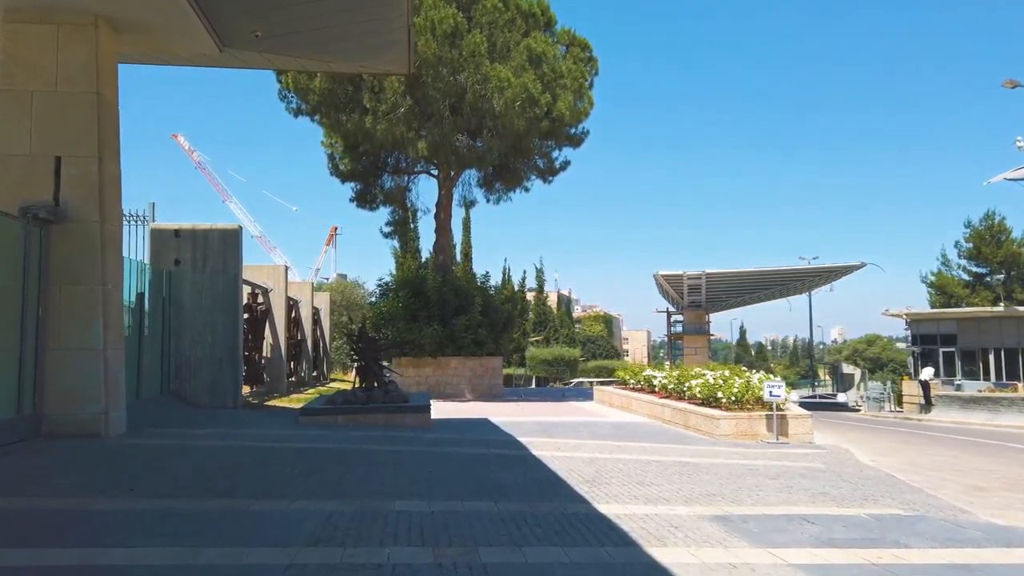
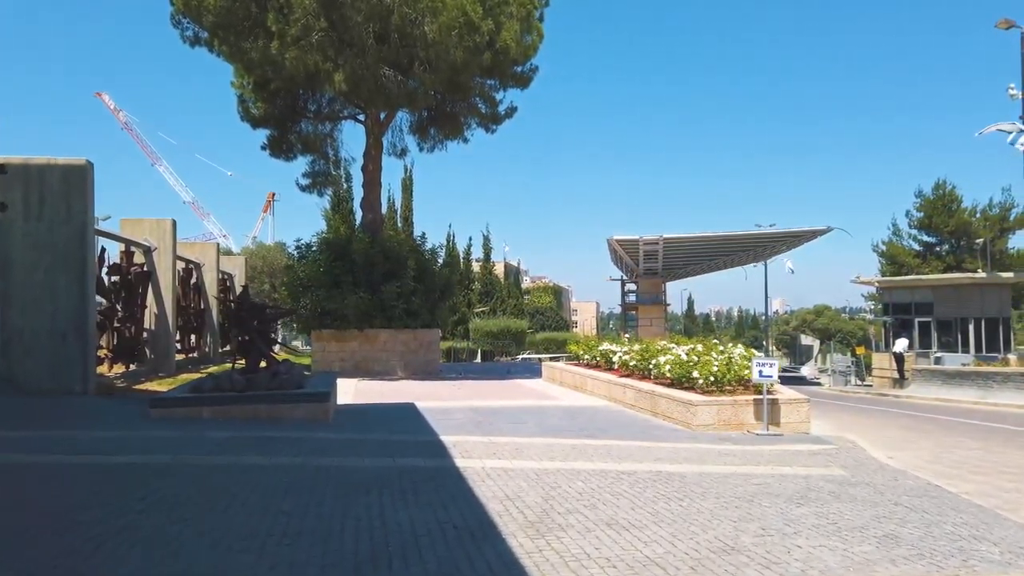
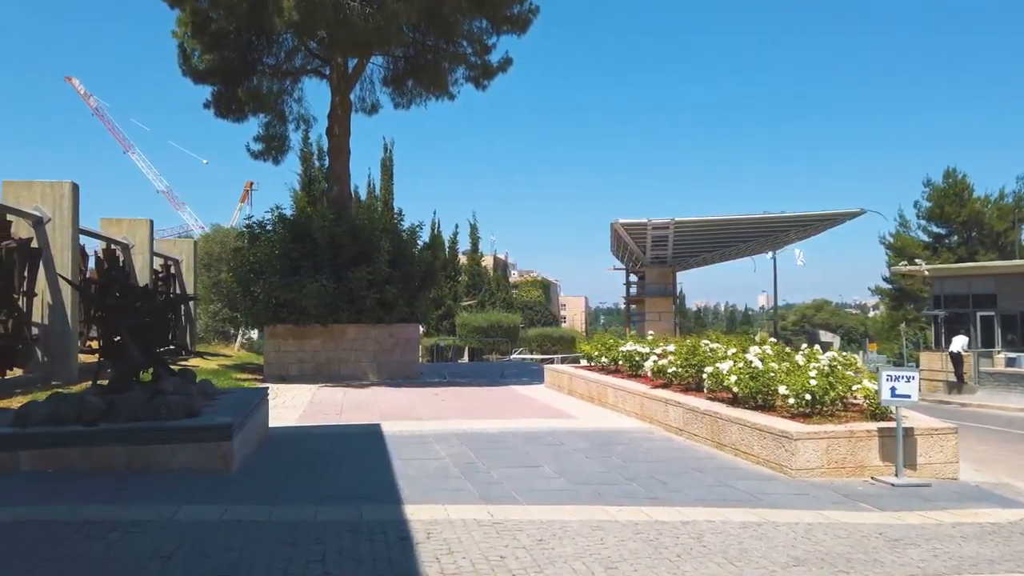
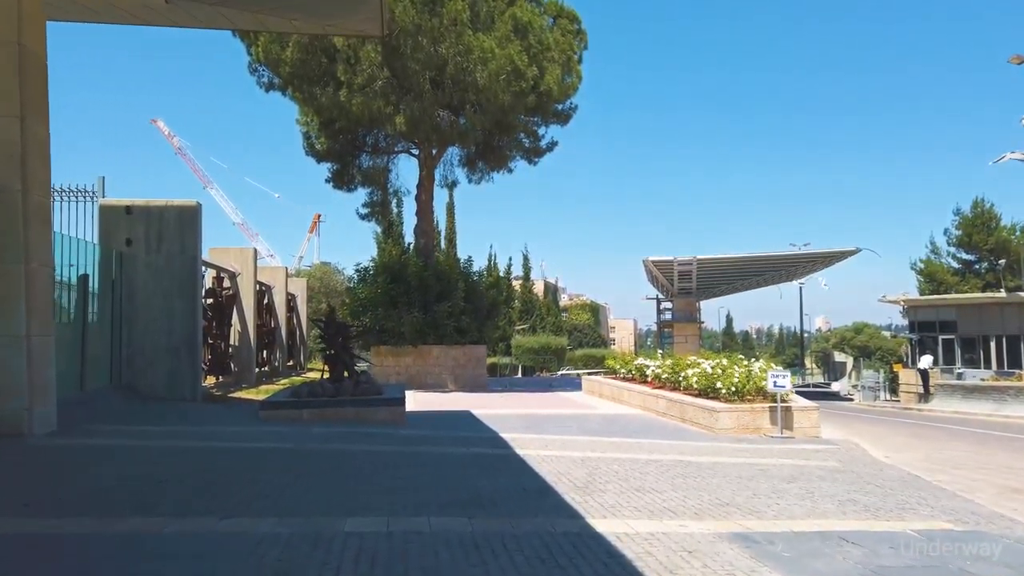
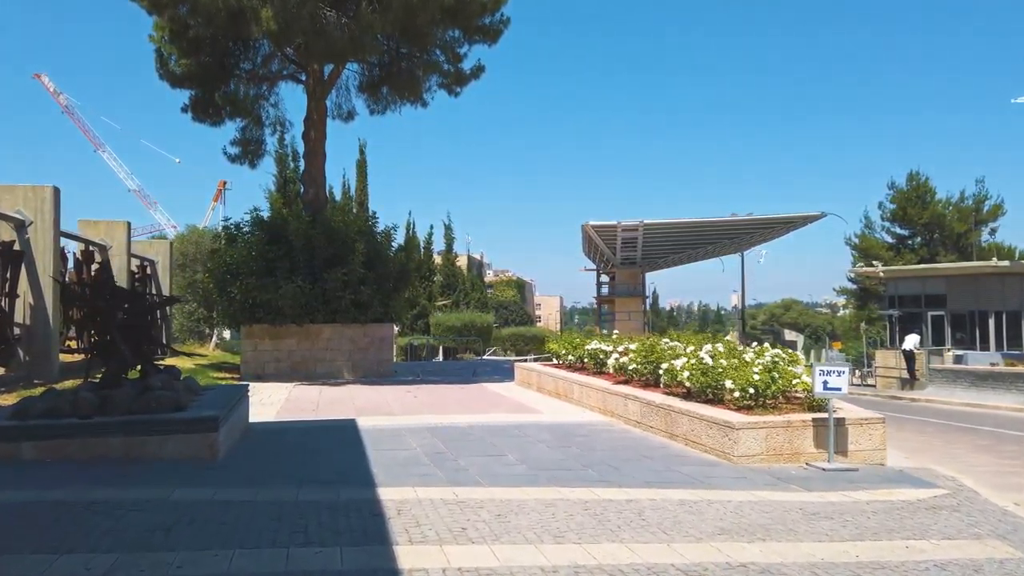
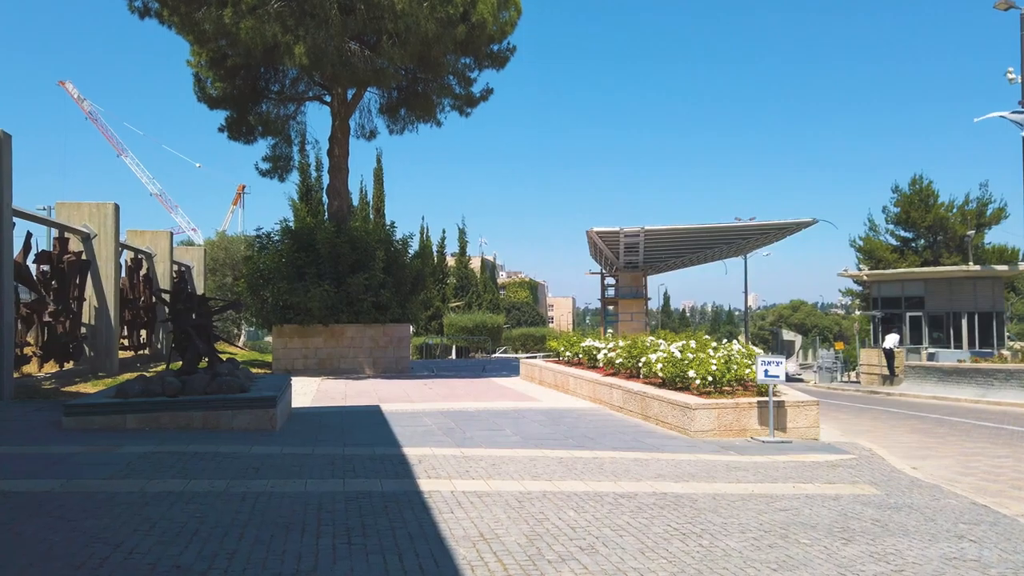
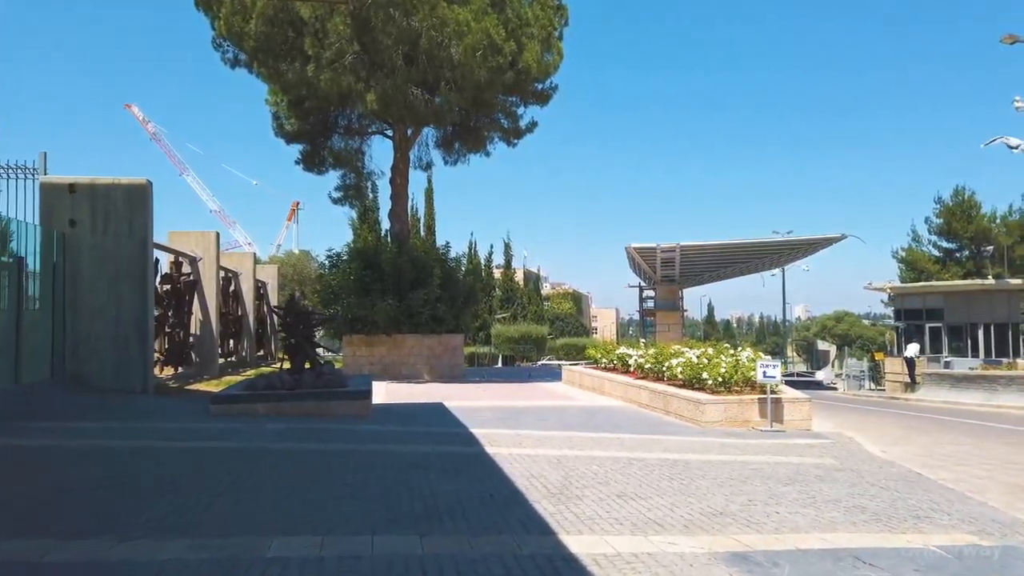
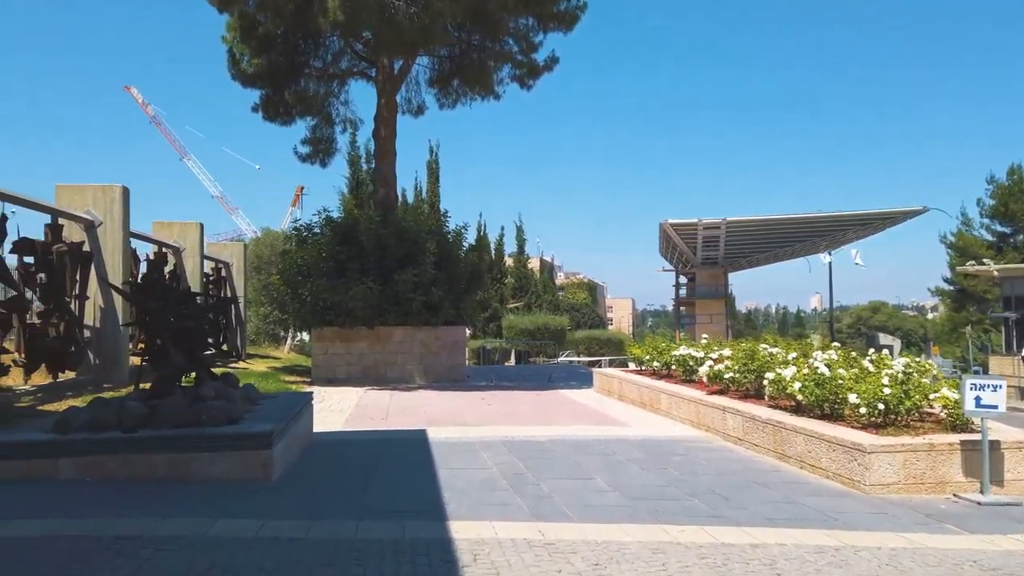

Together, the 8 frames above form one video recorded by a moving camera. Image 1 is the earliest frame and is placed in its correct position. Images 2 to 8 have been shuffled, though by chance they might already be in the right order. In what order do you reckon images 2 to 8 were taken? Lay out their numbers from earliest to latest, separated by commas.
4, 7, 2, 6, 5, 3, 8
